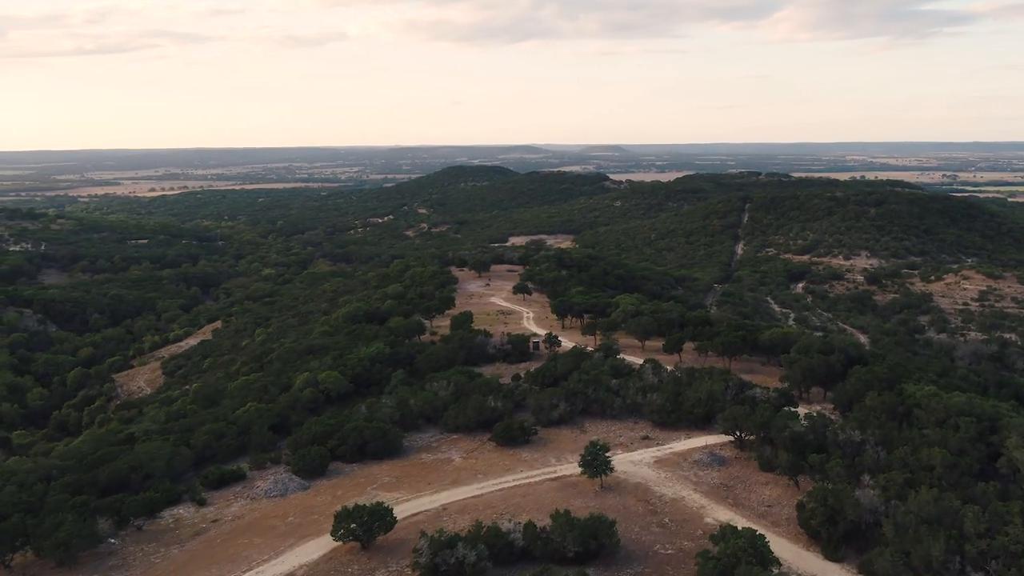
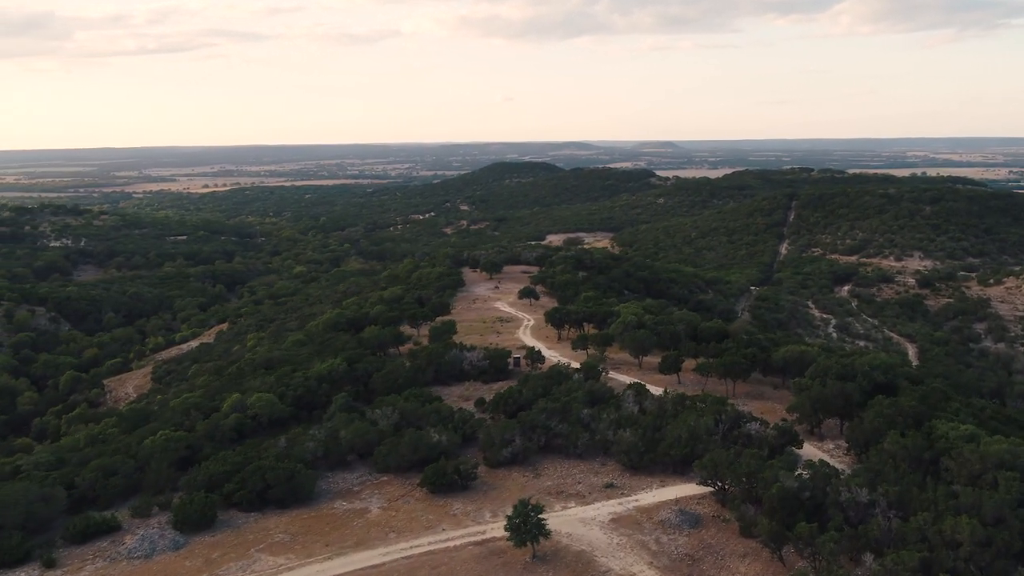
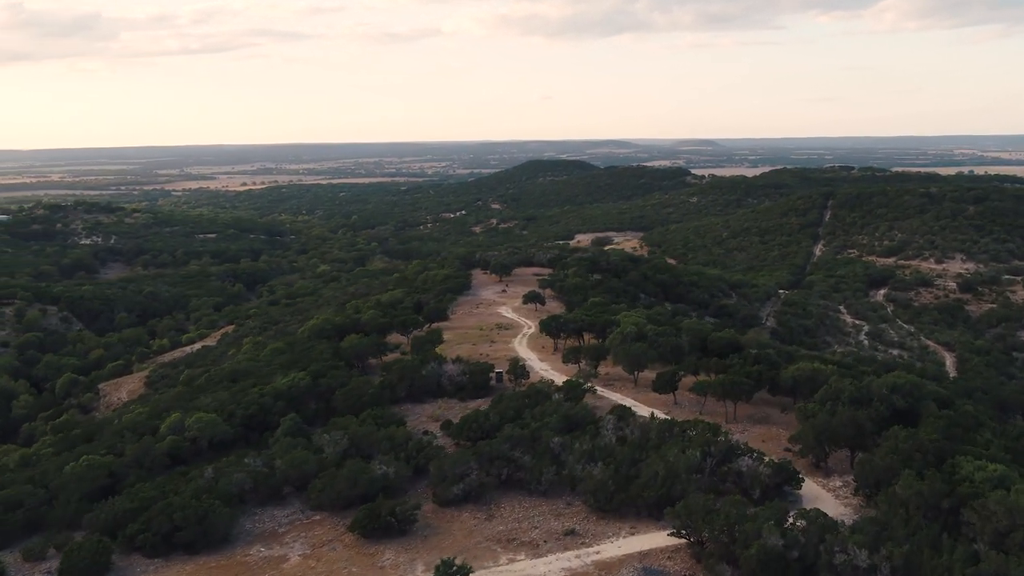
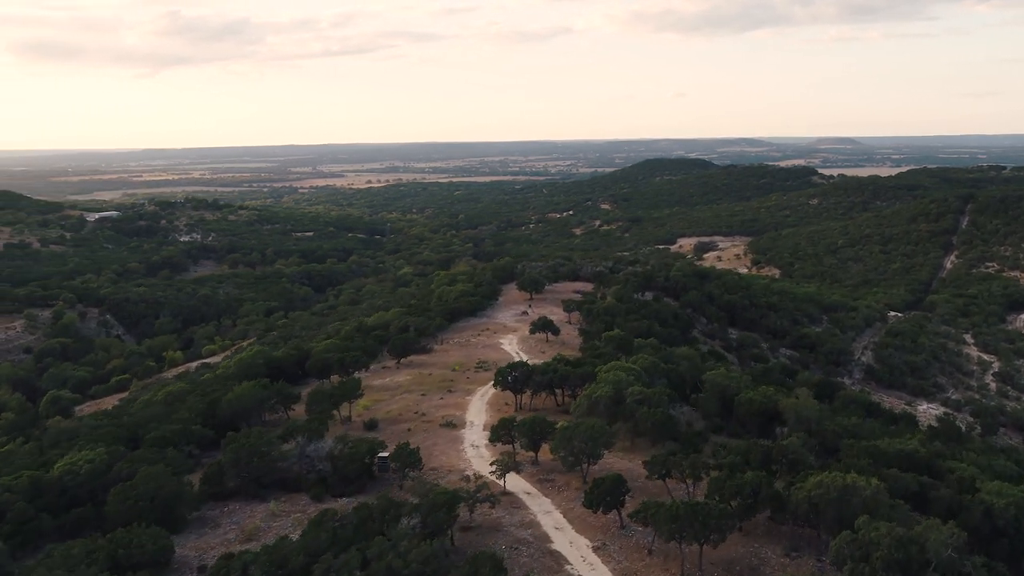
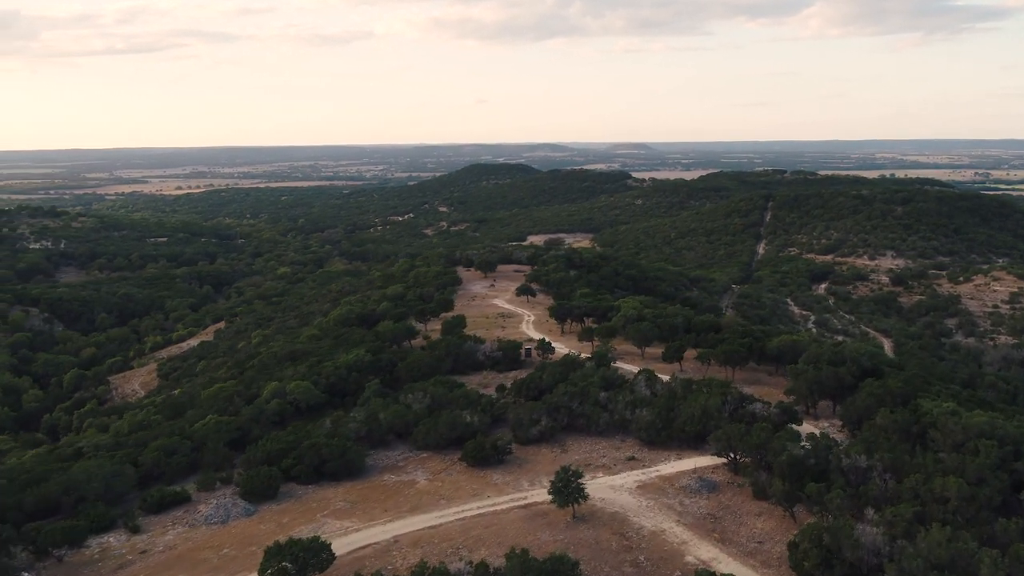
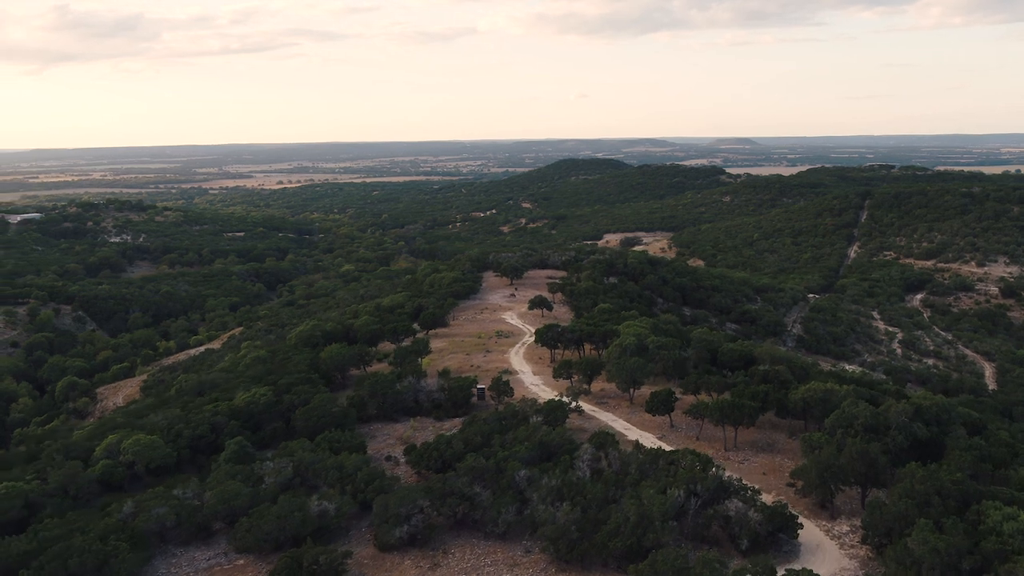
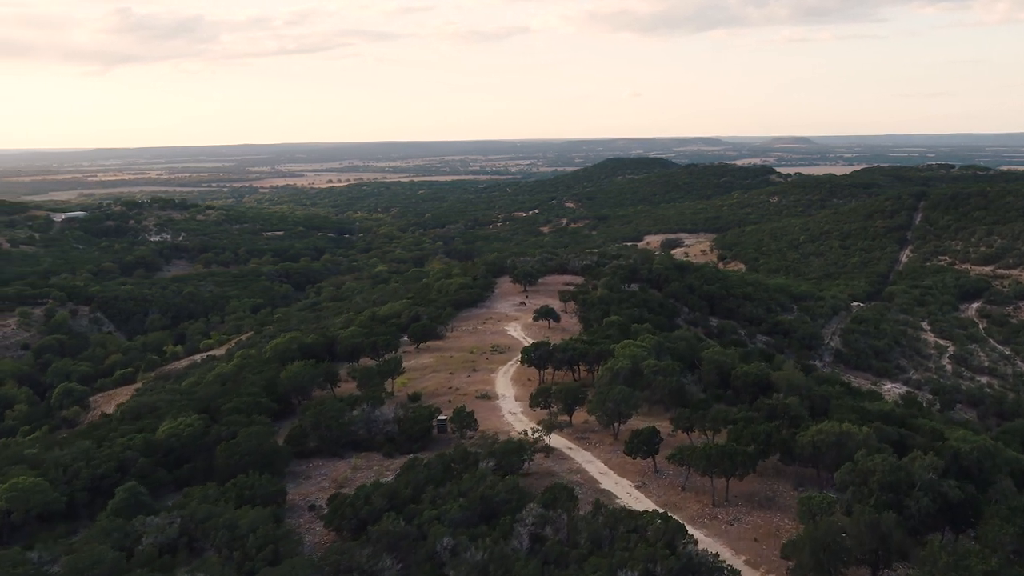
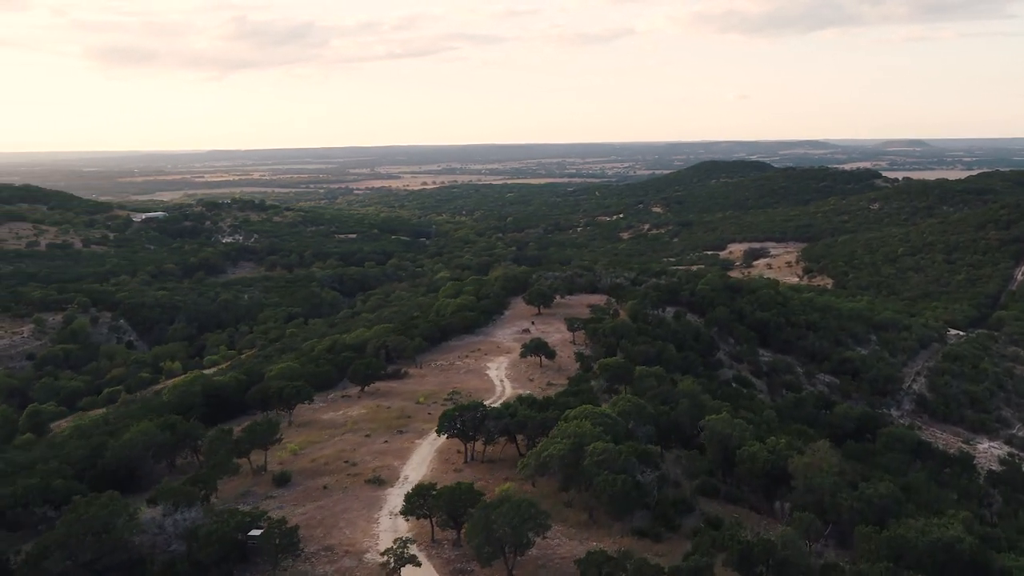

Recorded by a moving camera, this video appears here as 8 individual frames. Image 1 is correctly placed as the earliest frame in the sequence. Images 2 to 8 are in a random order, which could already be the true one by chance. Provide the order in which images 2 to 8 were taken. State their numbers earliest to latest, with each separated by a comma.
5, 2, 3, 6, 7, 4, 8
